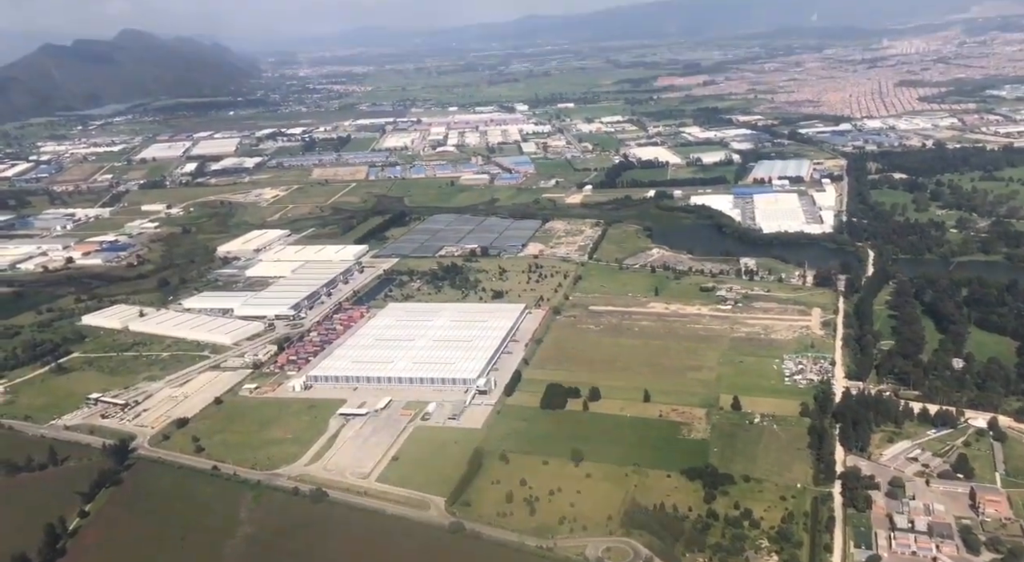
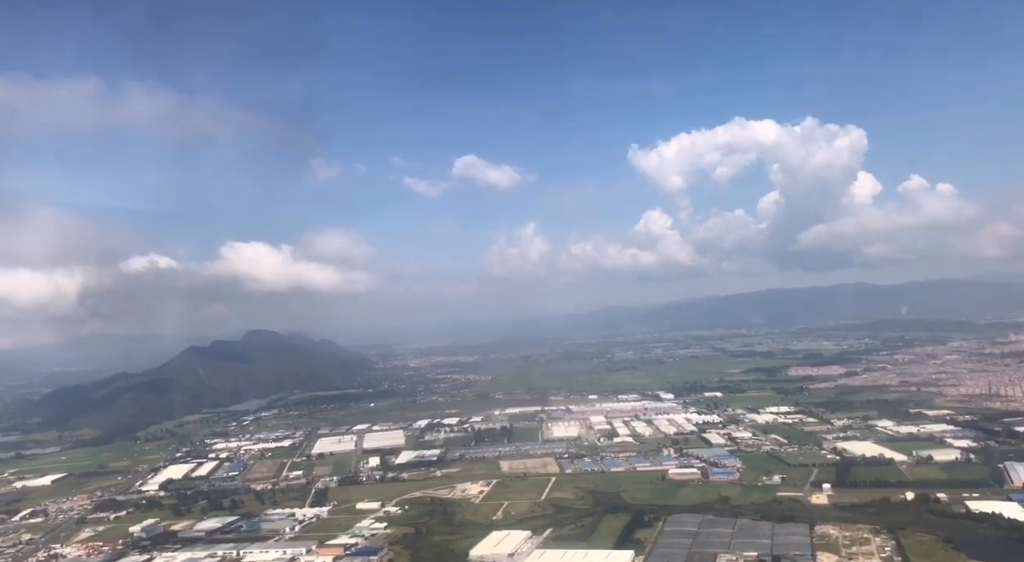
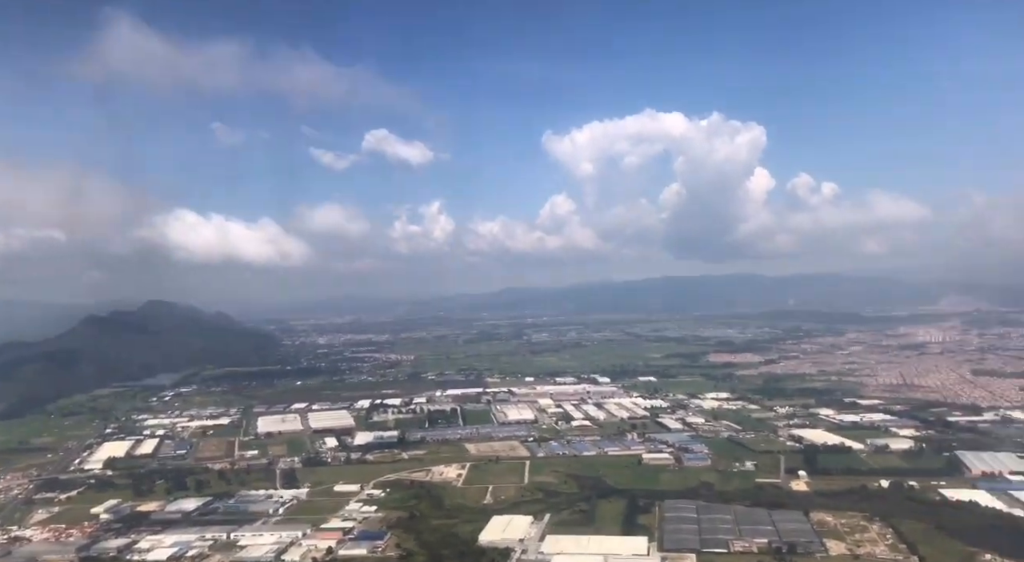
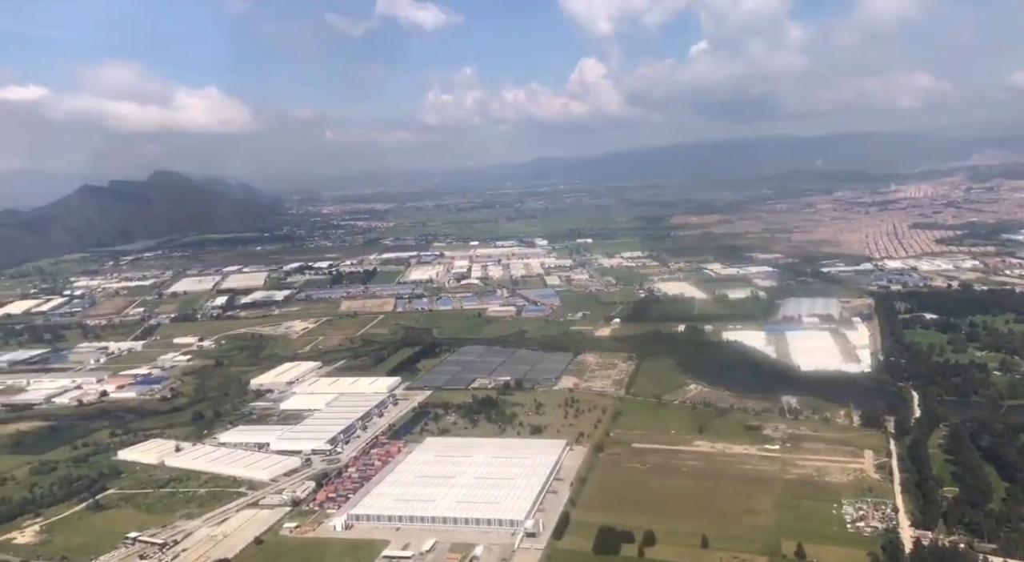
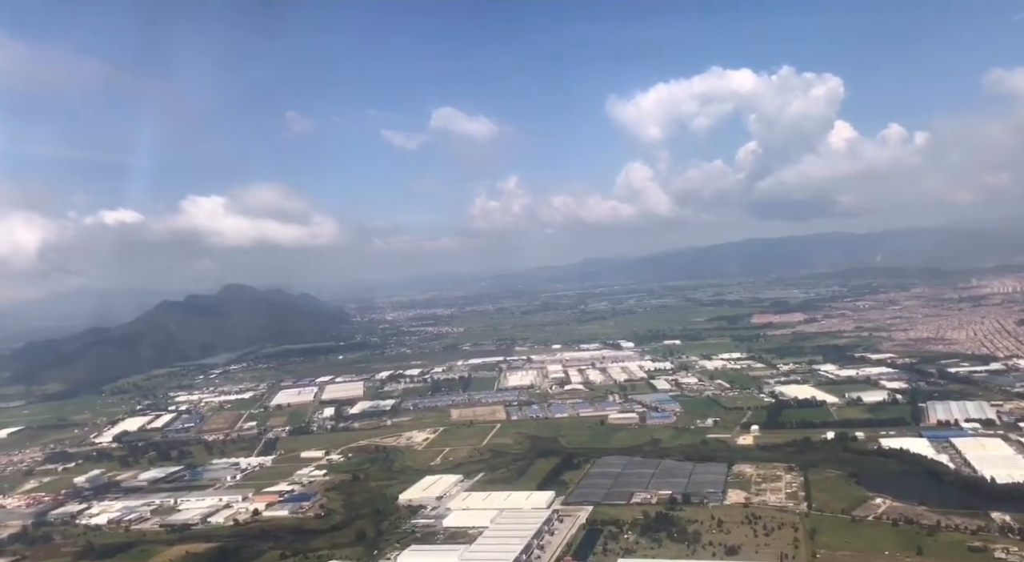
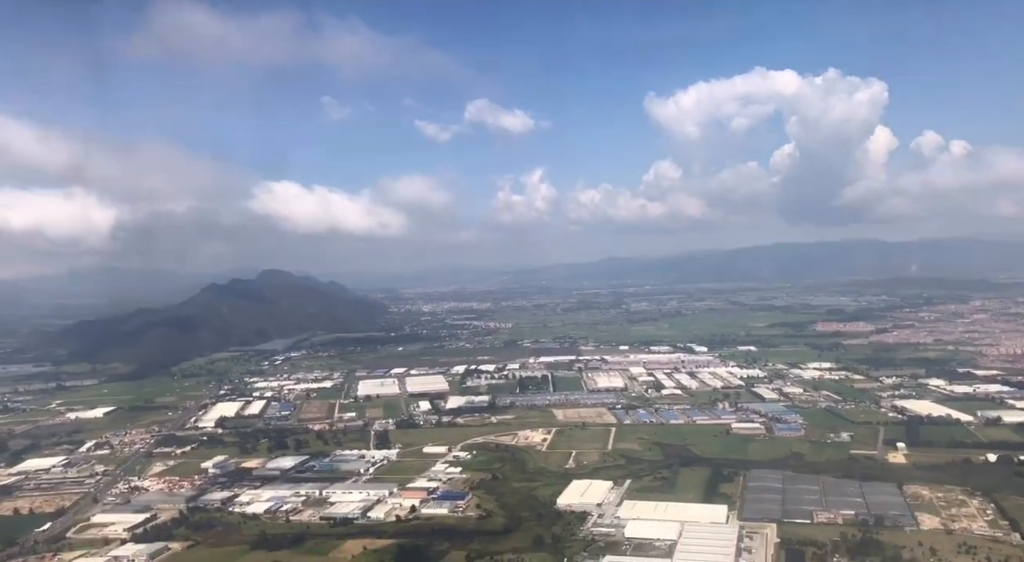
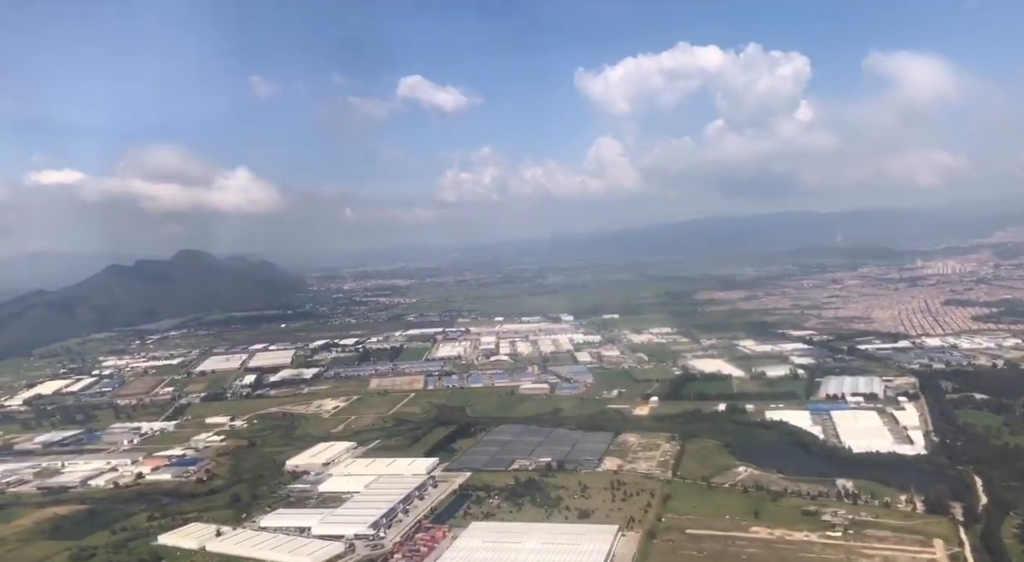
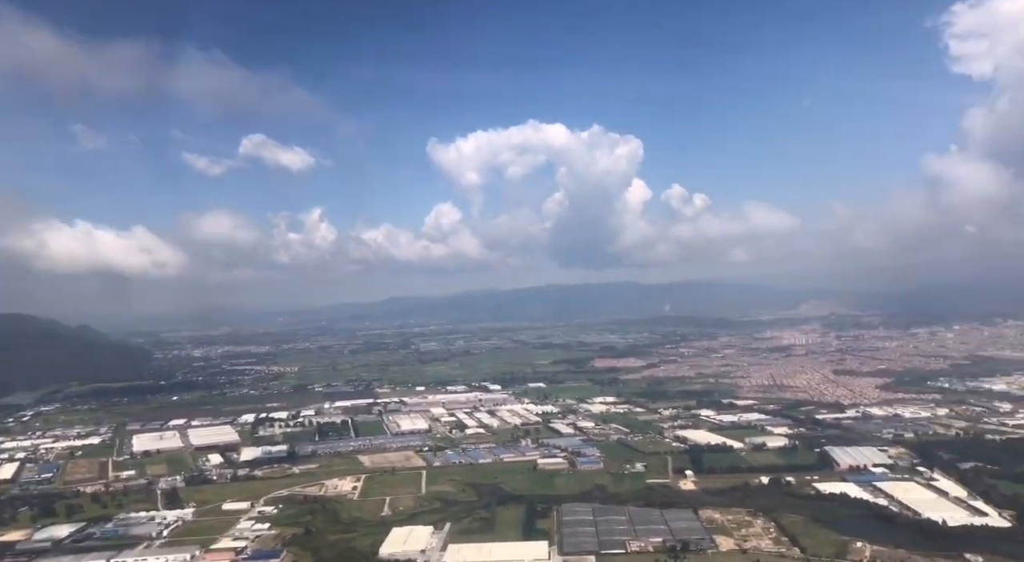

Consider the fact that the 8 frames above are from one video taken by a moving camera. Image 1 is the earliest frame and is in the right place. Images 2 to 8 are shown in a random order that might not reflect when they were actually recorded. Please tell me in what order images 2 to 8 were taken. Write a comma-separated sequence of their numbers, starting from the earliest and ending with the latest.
4, 7, 5, 2, 6, 3, 8
